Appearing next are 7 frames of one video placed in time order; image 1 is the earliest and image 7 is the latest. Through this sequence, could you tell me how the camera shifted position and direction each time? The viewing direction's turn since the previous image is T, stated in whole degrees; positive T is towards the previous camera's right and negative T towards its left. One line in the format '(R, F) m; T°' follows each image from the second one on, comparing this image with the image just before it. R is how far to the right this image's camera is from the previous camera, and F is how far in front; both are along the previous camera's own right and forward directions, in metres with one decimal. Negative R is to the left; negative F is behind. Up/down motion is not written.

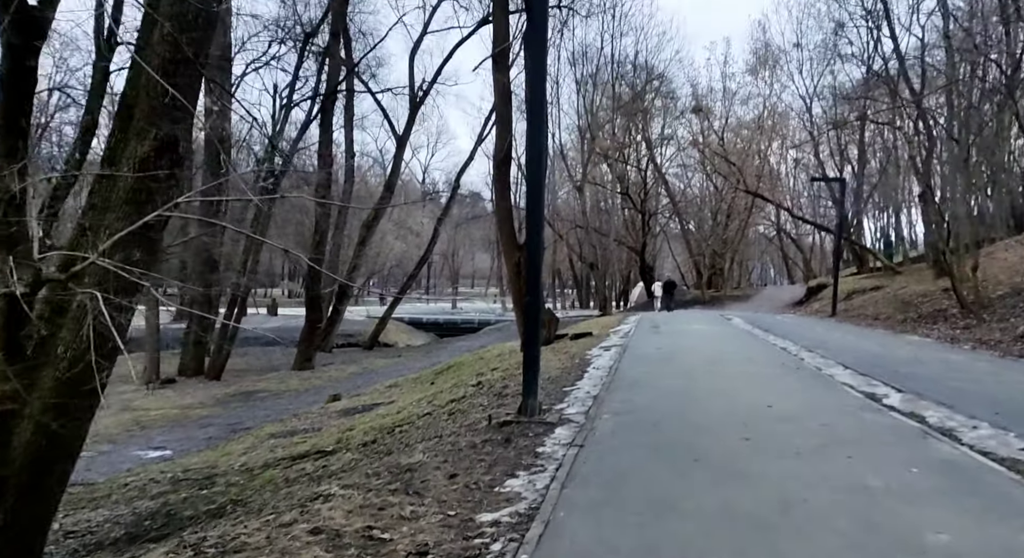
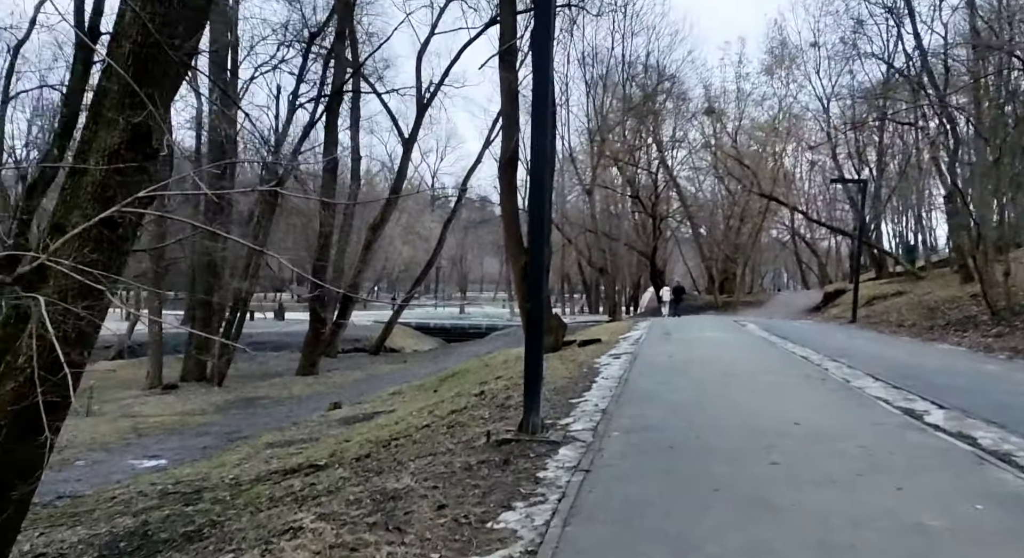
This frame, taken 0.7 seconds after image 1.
(+0.1, +0.6) m; -1°
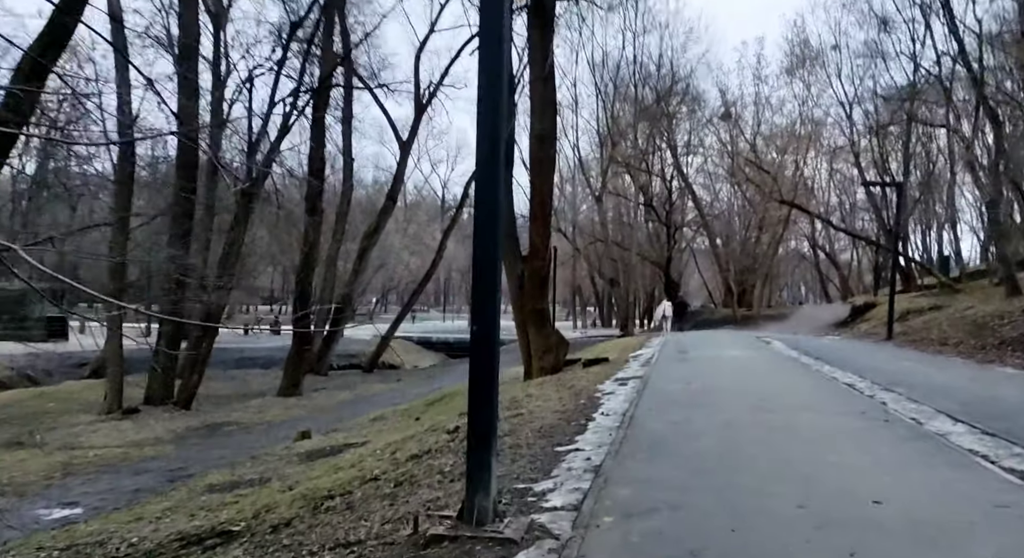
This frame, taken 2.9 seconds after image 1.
(+0.4, +2.1) m; -1°
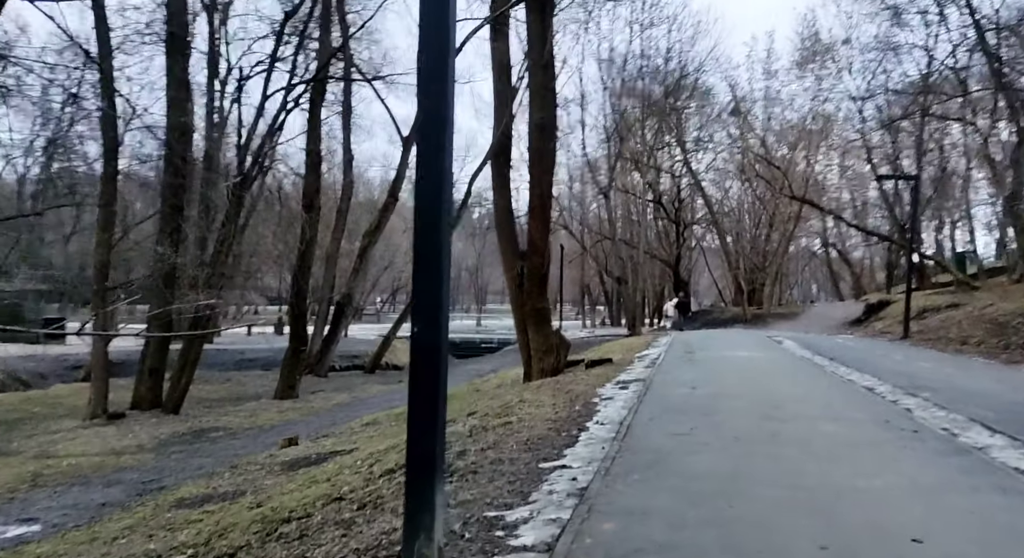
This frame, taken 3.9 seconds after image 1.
(+0.2, +0.8) m; -1°
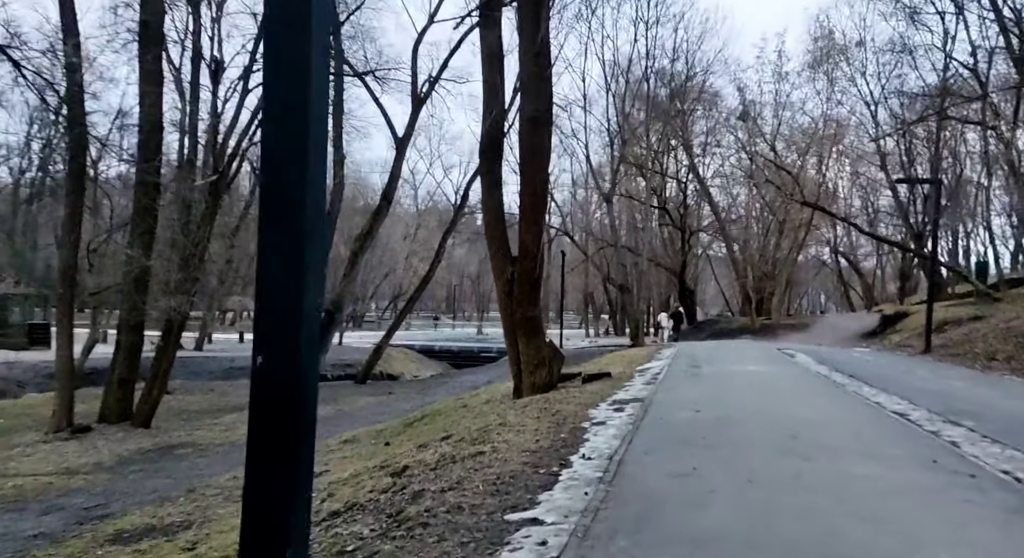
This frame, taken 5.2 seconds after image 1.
(+0.3, +1.2) m; 0°
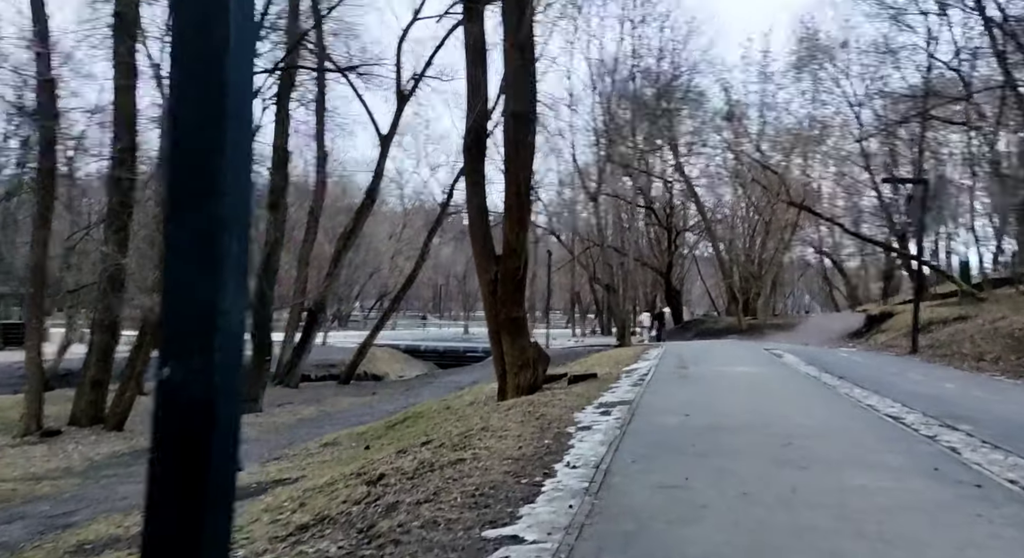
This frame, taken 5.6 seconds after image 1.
(0.0, +0.3) m; +1°
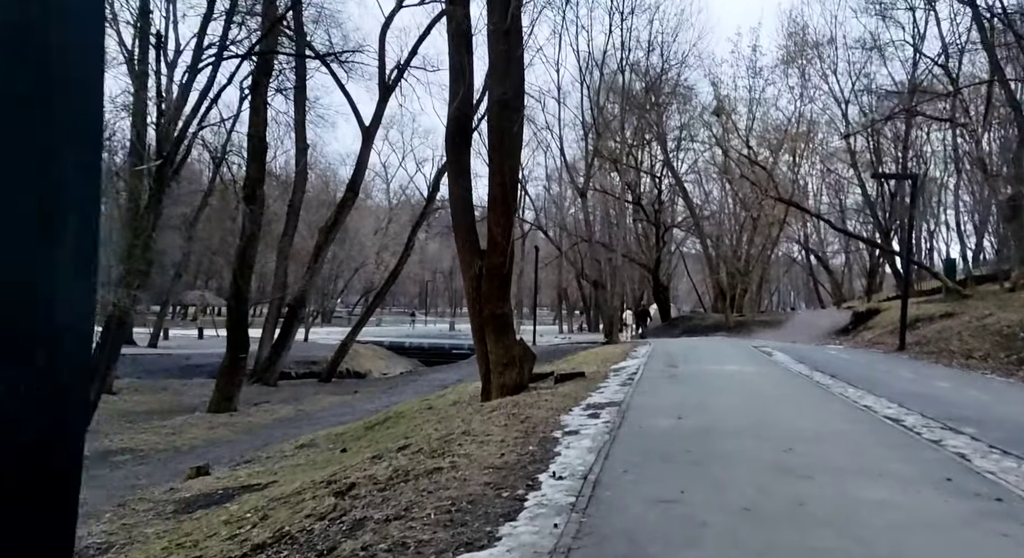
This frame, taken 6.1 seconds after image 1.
(0.0, +0.6) m; +1°
